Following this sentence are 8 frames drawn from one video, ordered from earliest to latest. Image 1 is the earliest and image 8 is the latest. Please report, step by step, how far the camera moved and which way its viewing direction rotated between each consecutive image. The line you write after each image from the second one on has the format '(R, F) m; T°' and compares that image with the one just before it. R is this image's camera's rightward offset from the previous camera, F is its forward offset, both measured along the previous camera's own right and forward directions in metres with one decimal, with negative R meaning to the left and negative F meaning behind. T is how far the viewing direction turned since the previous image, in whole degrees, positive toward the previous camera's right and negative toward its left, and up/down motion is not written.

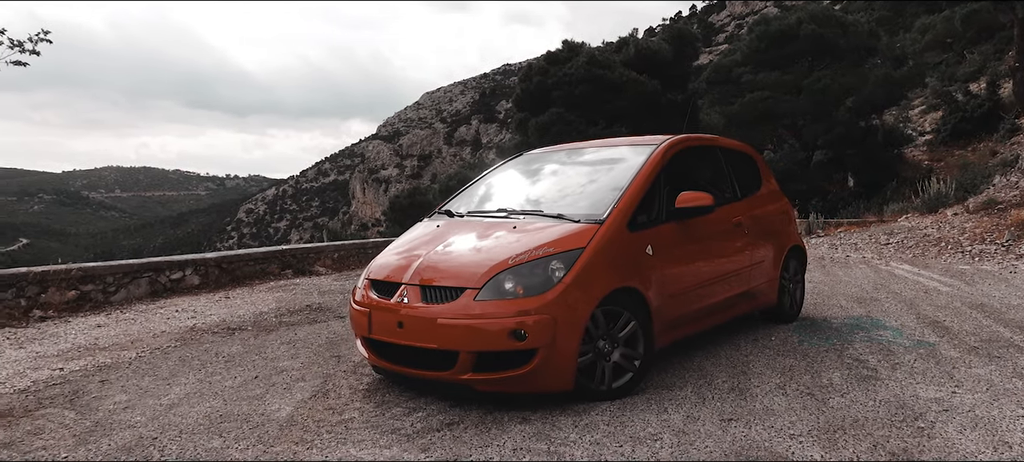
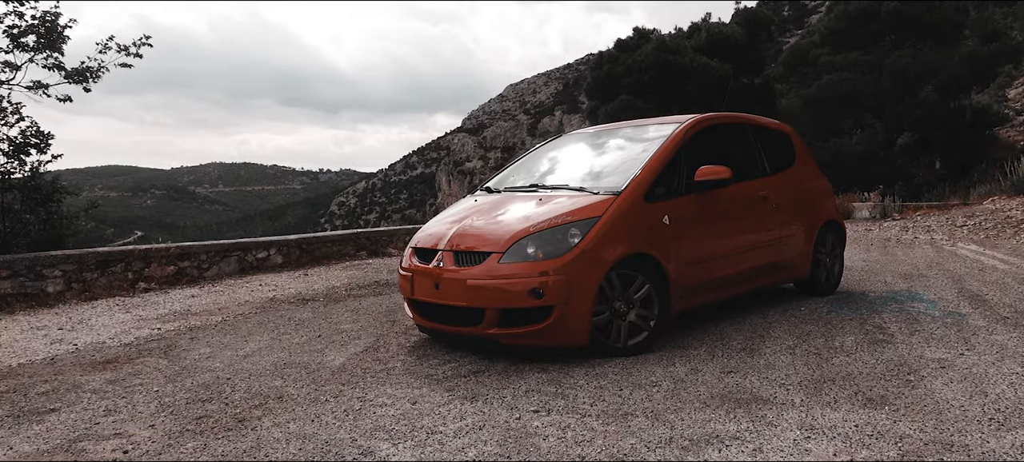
(+0.3, -0.4) m; -7°
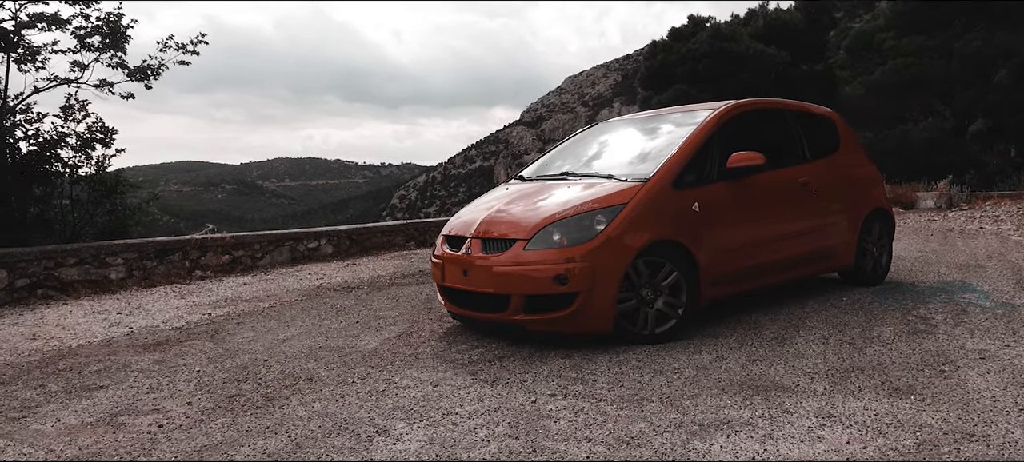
(+0.2, 0.0) m; -5°
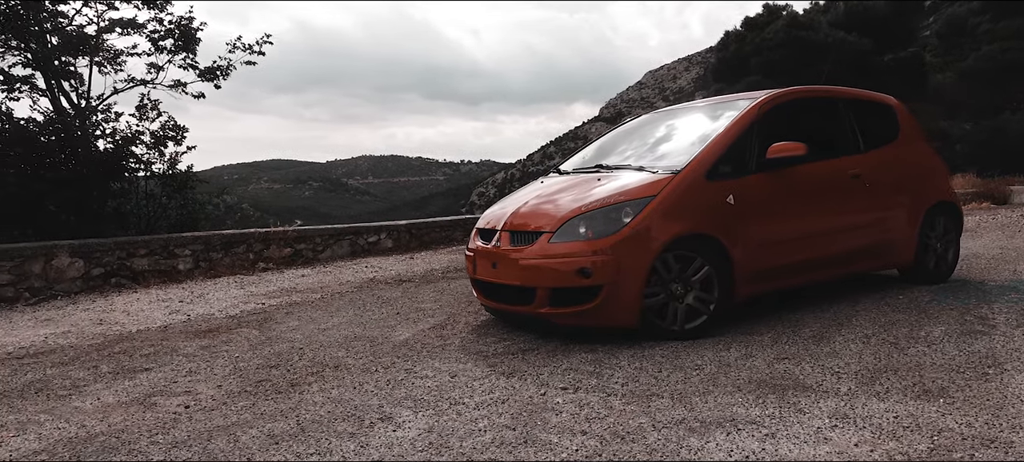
(+0.3, 0.0) m; -6°
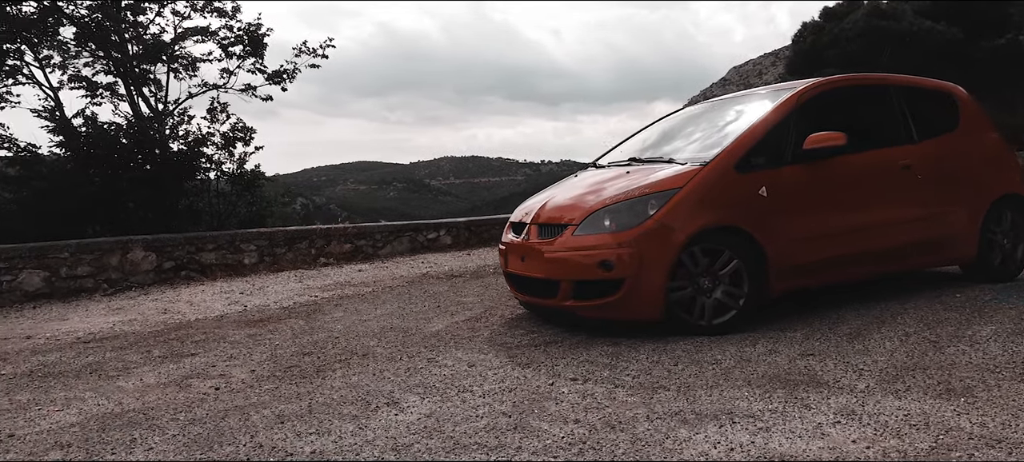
(+0.3, 0.0) m; -6°
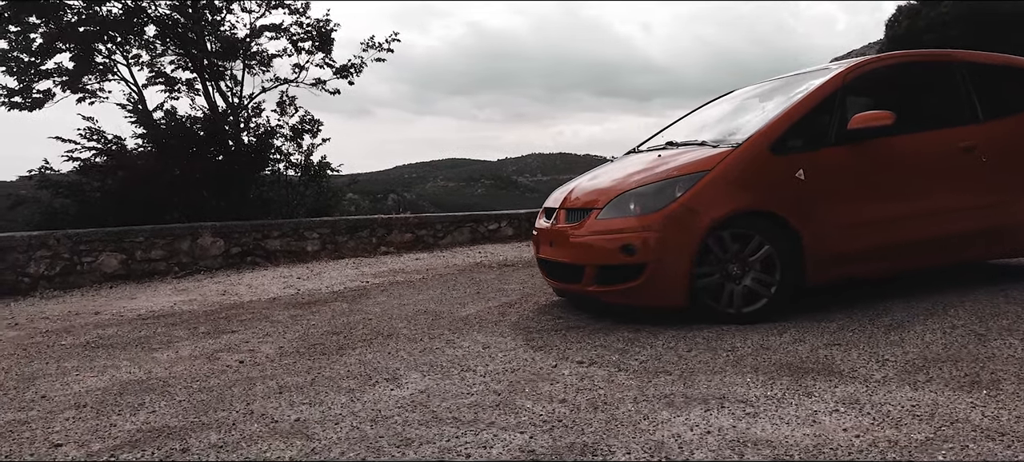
(+0.3, 0.0) m; -7°
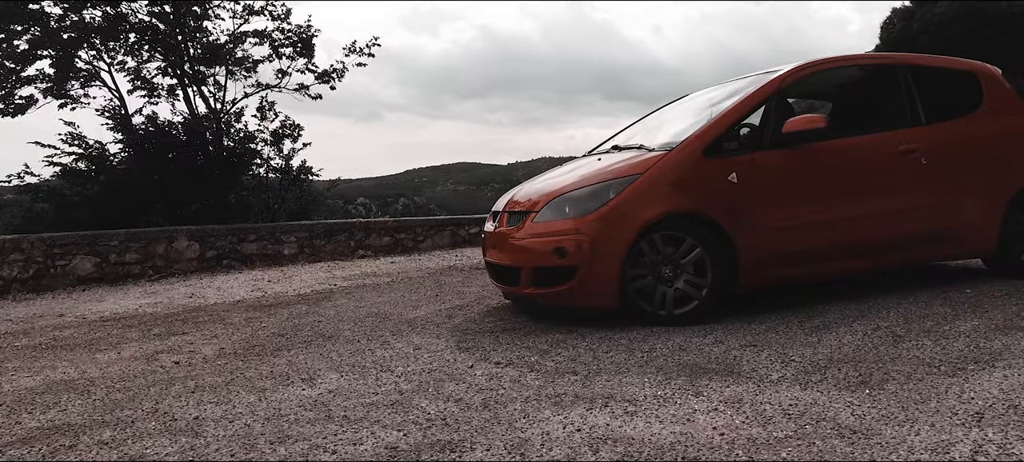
(+0.4, 0.0) m; -1°
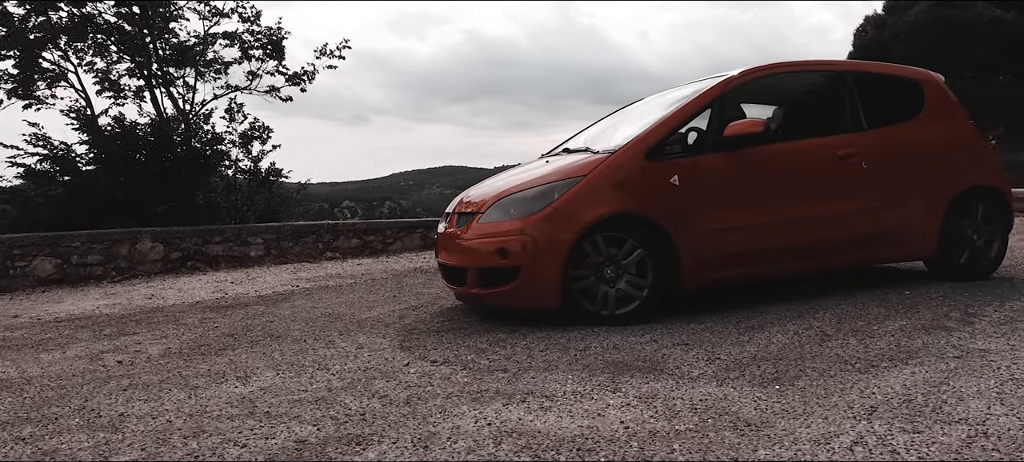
(+0.2, 0.0) m; +1°
